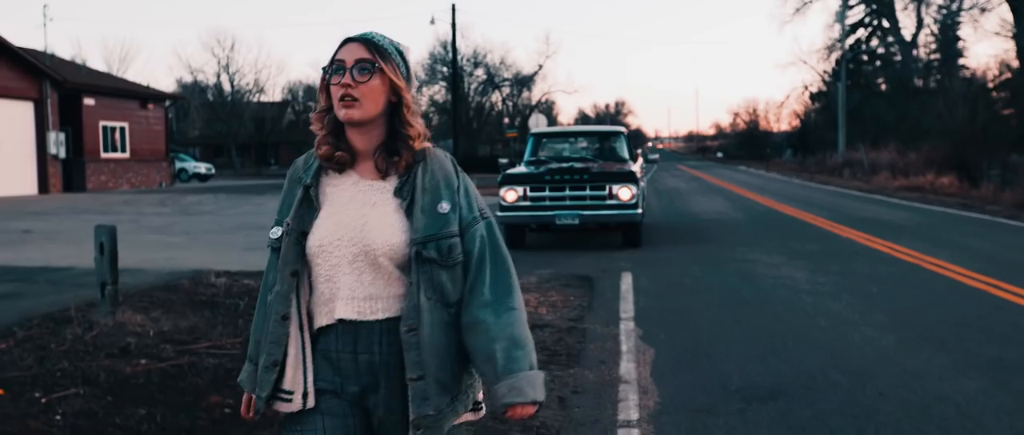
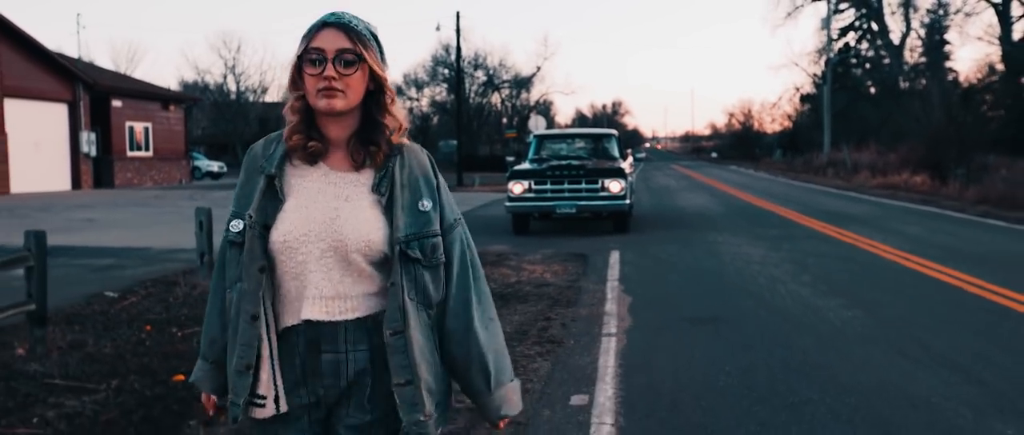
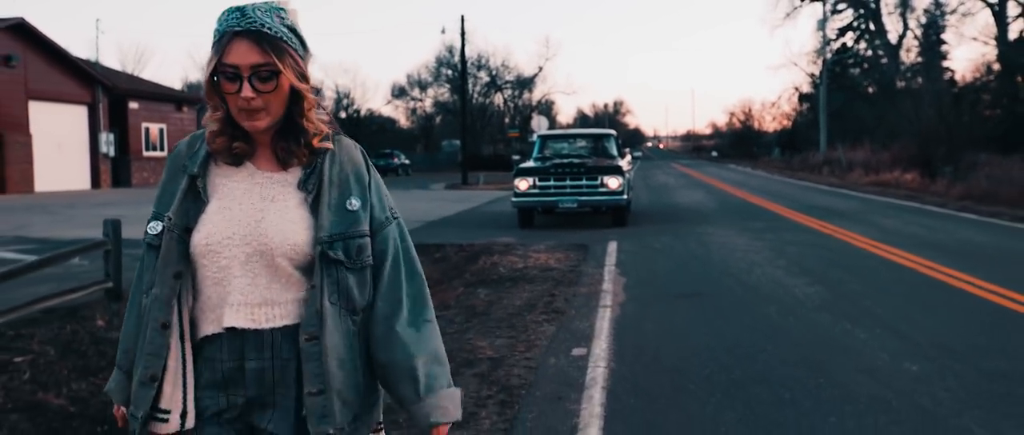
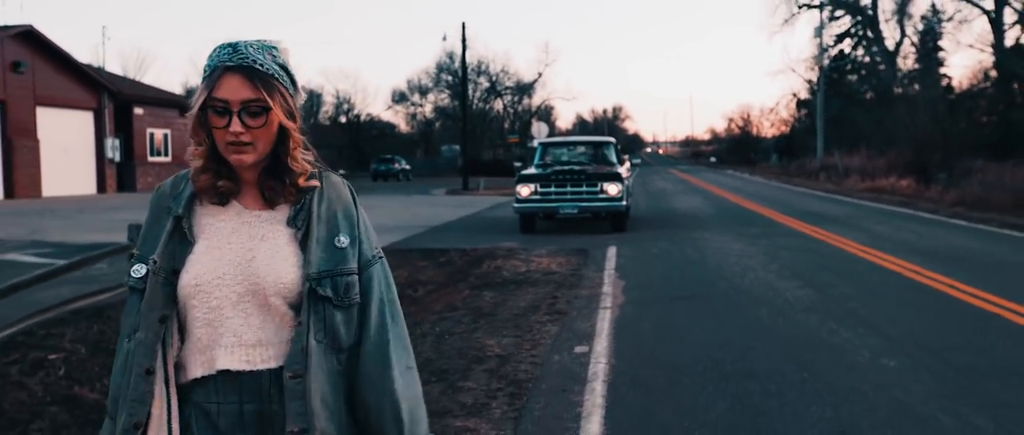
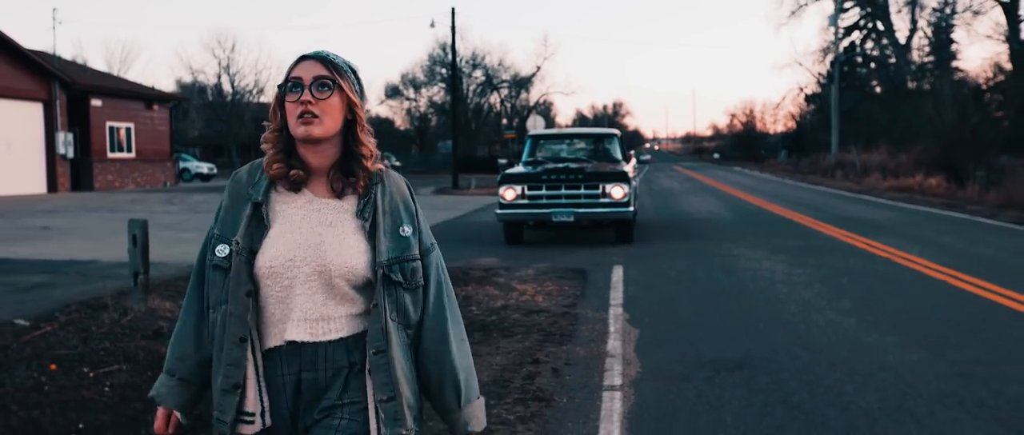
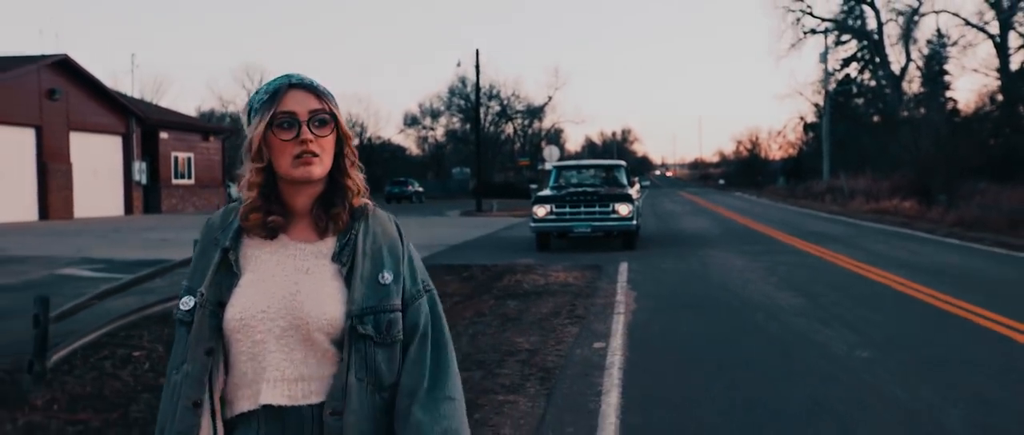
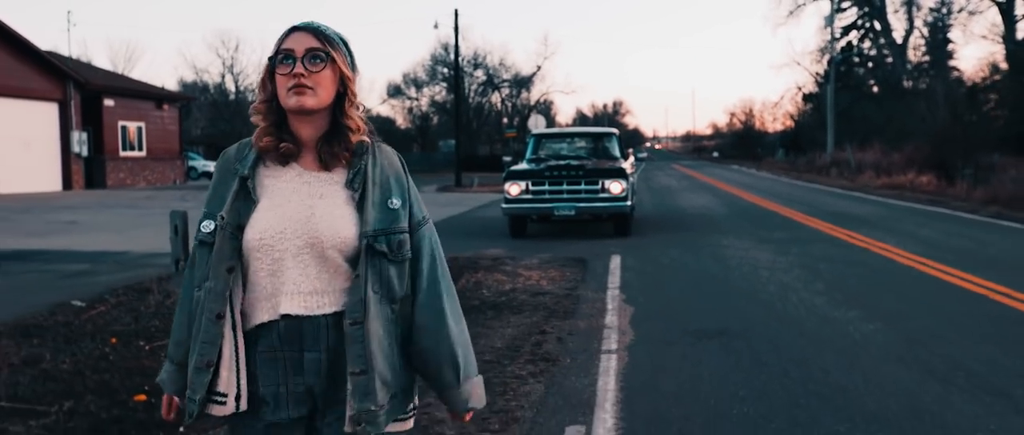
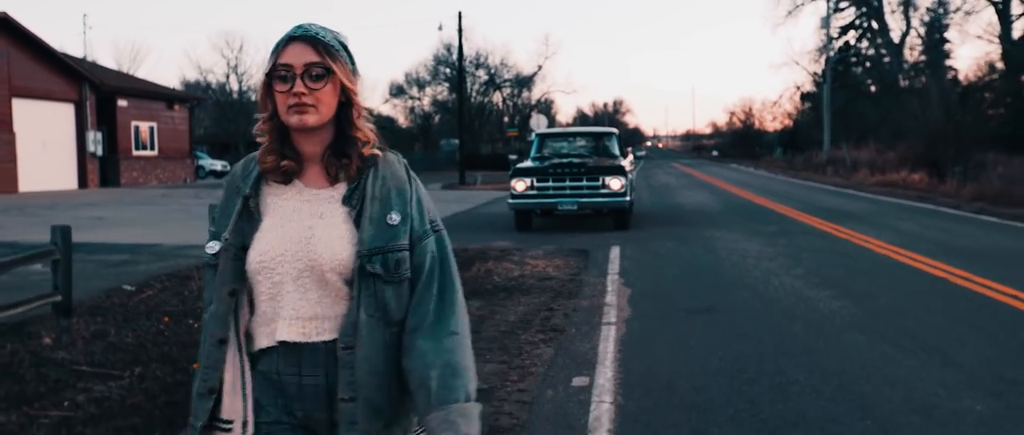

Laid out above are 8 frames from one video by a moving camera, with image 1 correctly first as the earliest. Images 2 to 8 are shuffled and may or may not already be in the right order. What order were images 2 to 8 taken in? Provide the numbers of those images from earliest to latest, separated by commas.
5, 7, 2, 8, 3, 4, 6
